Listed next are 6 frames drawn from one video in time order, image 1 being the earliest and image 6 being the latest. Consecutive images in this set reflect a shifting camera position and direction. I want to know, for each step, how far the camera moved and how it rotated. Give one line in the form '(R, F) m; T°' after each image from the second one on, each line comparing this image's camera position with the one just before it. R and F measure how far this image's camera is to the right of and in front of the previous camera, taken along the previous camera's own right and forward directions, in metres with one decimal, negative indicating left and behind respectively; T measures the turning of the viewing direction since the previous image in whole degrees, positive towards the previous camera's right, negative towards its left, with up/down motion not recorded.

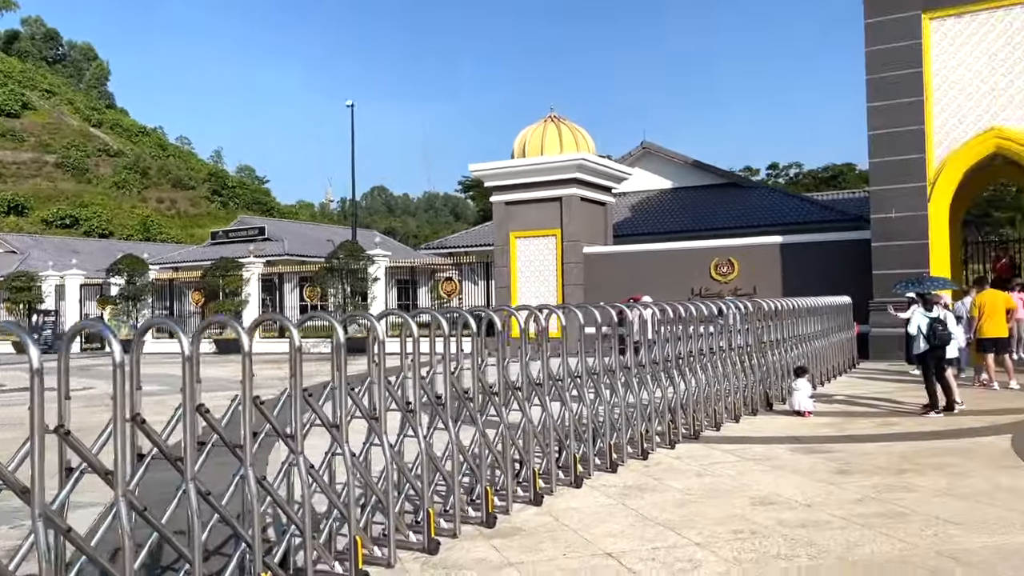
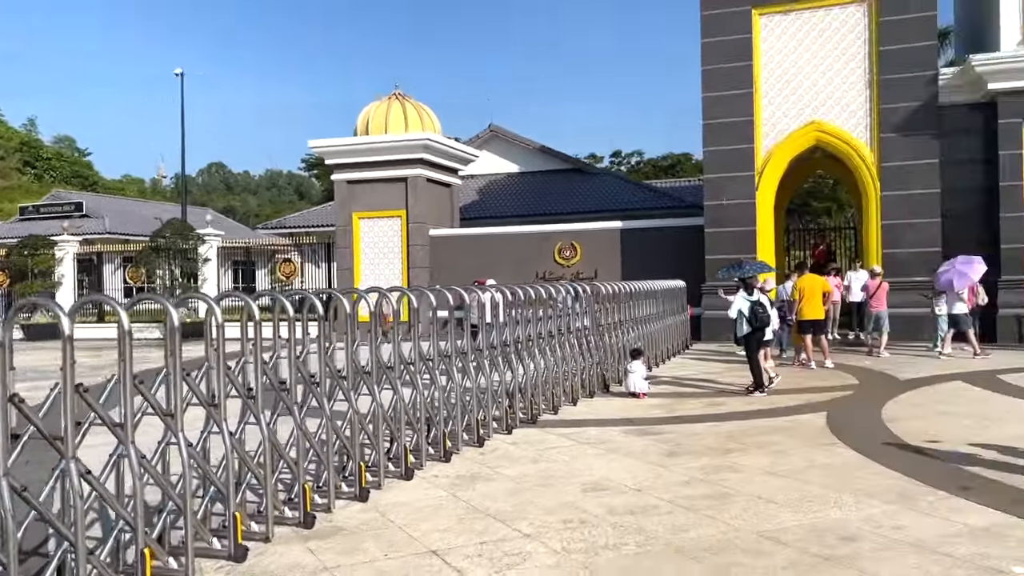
(+0.2, +0.3) m; +10°
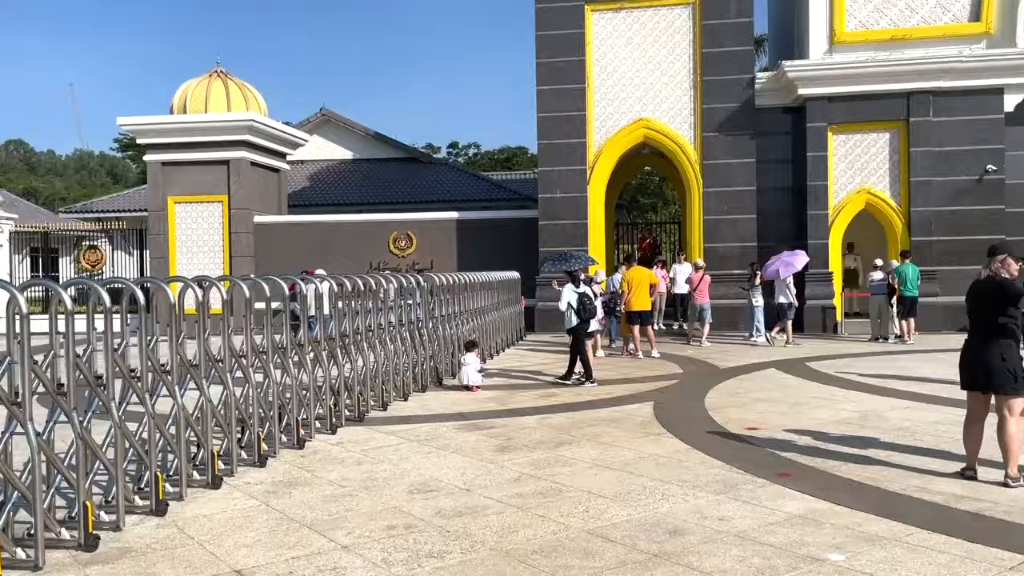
(+0.1, +0.3) m; +11°
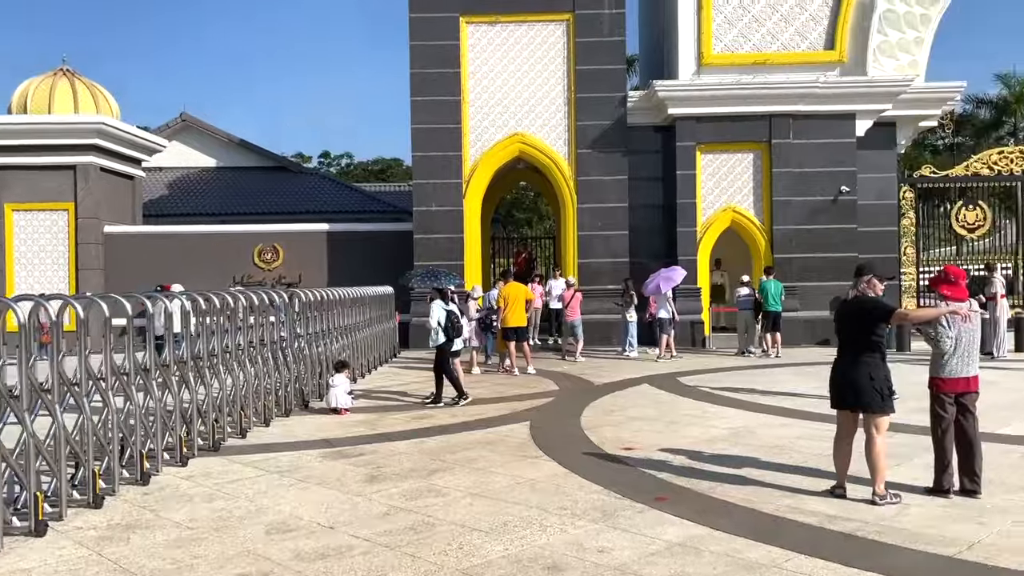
(0.0, +0.3) m; +8°
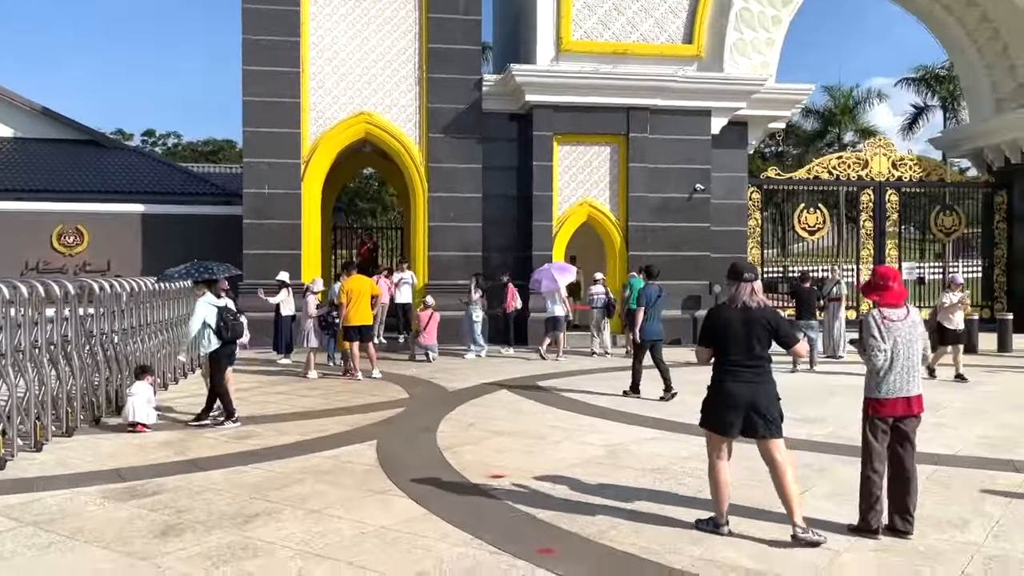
(0.0, +1.1) m; +11°
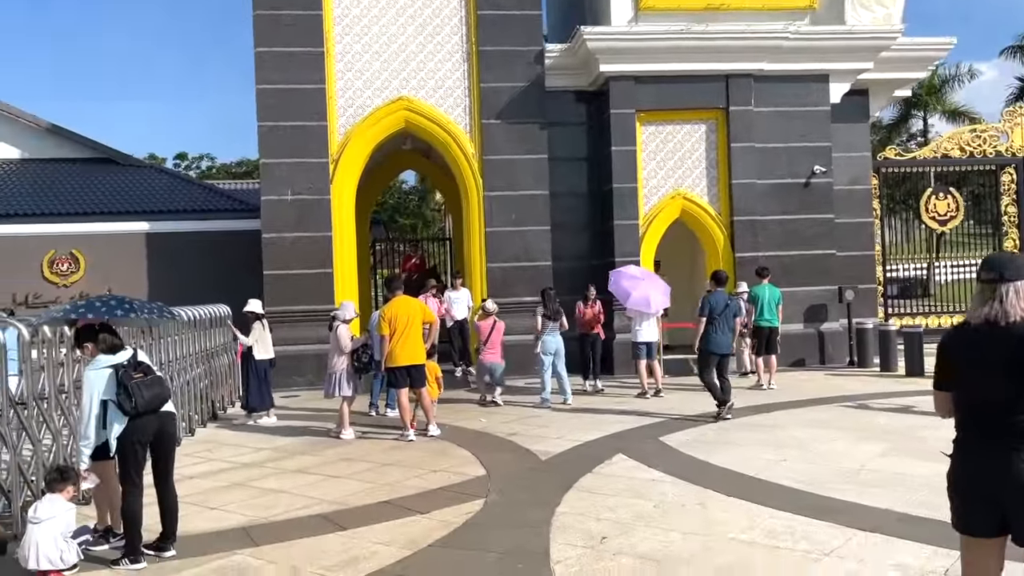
(-0.6, +2.8) m; -3°
